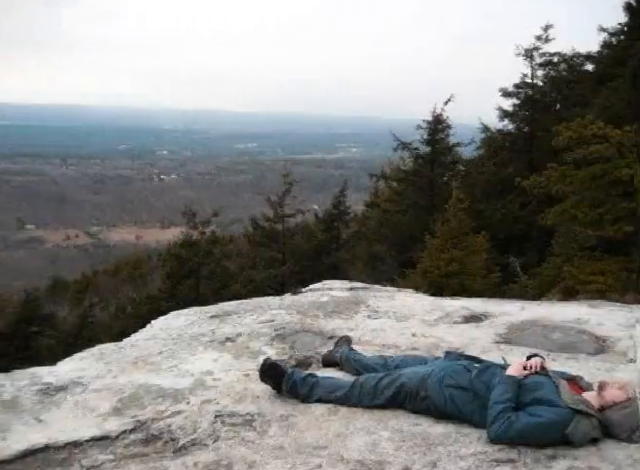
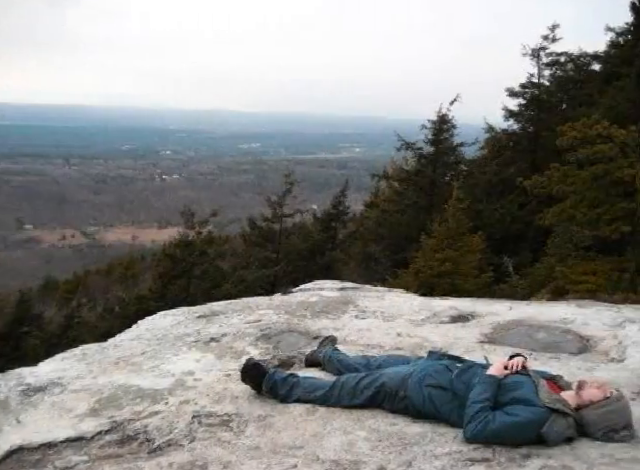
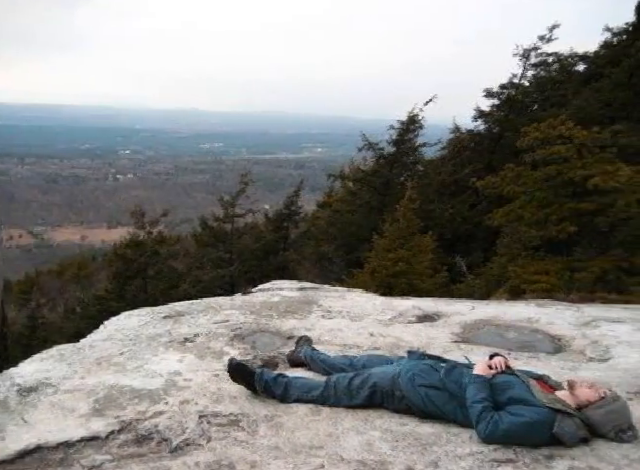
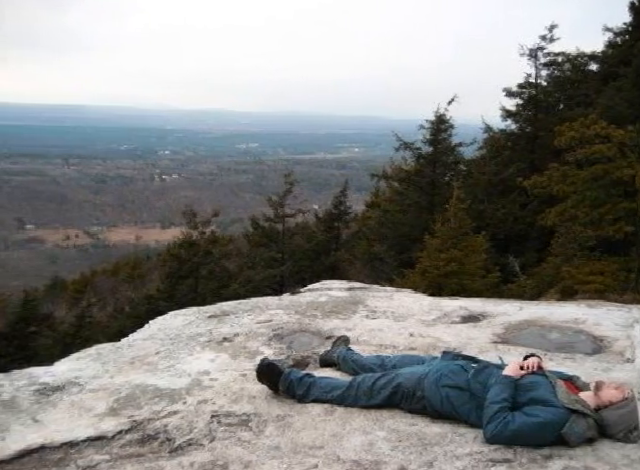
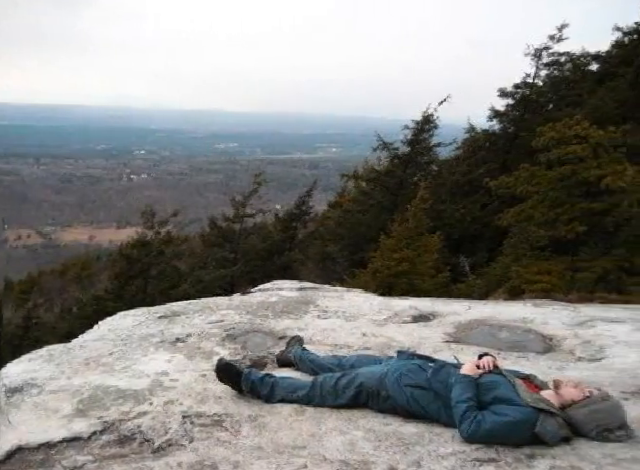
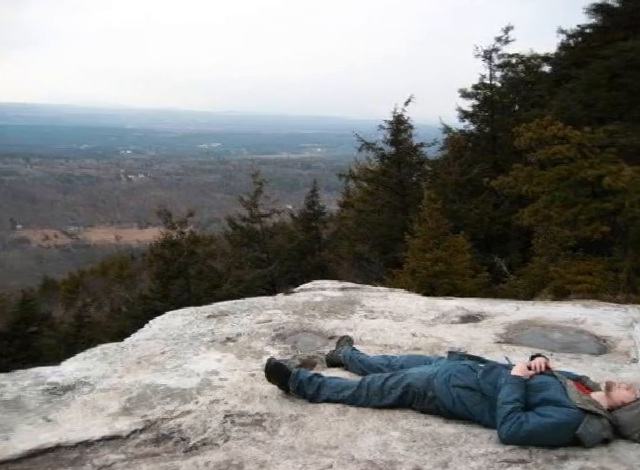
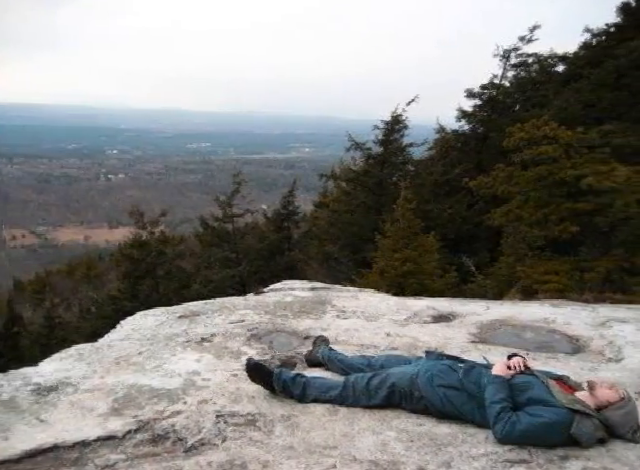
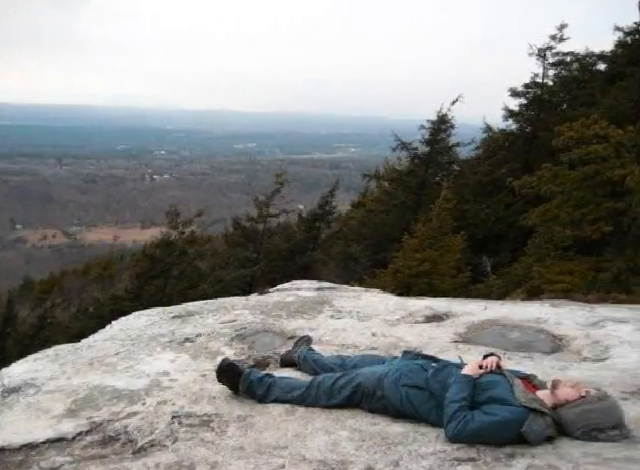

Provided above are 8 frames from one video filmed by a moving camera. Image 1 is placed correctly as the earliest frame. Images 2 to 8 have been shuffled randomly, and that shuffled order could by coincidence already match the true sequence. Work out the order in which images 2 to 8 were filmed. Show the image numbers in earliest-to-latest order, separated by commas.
2, 8, 5, 3, 7, 6, 4
